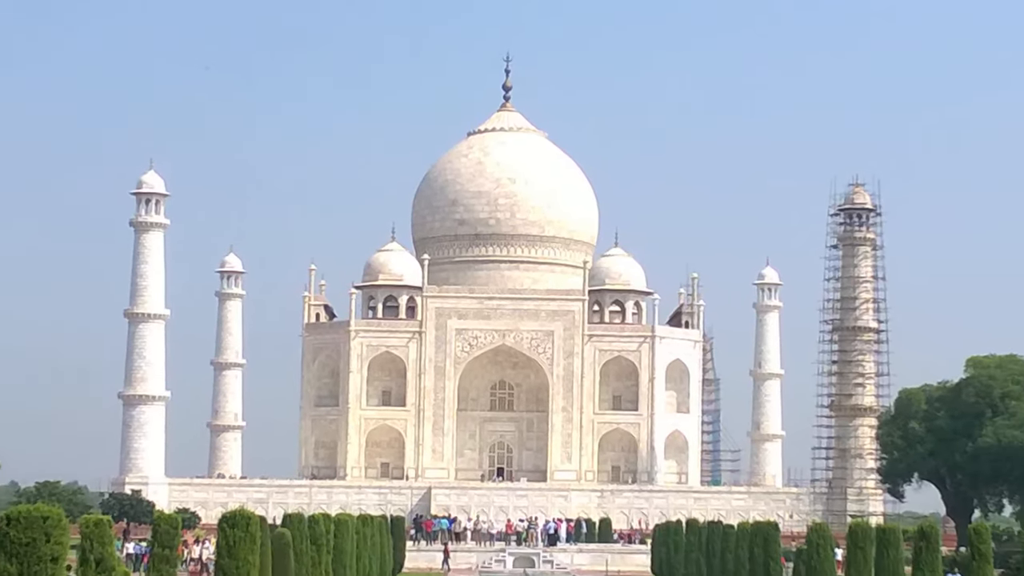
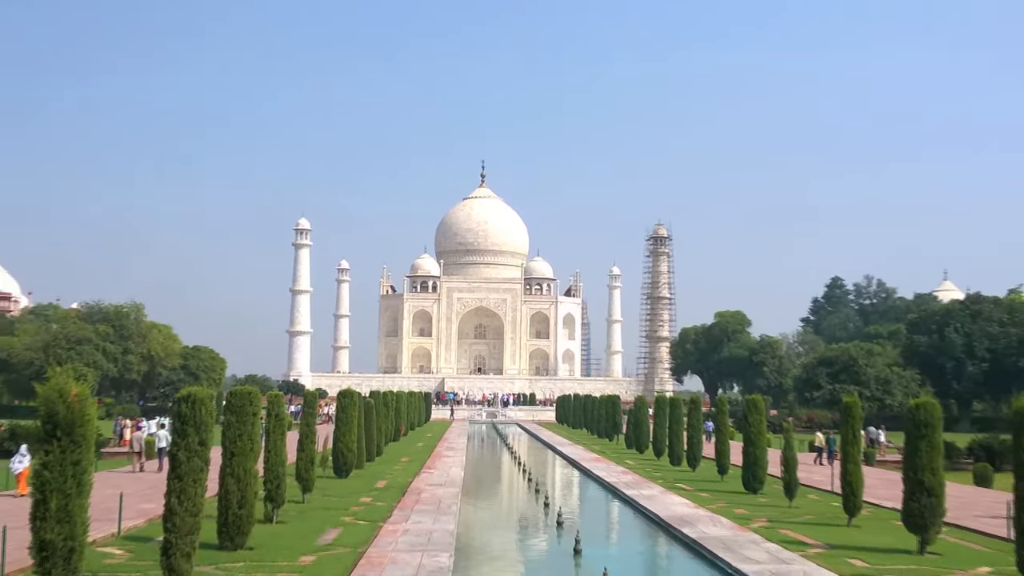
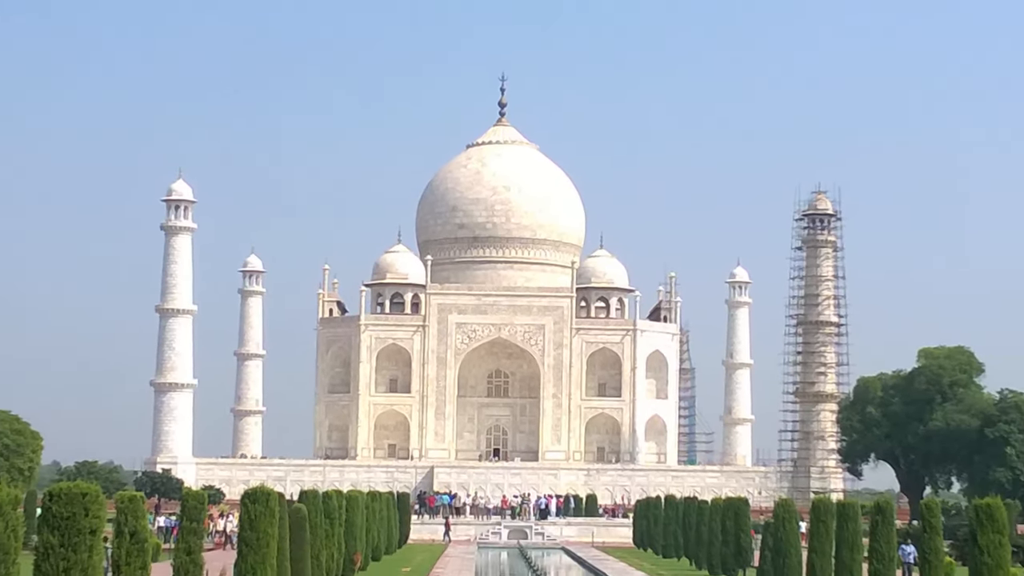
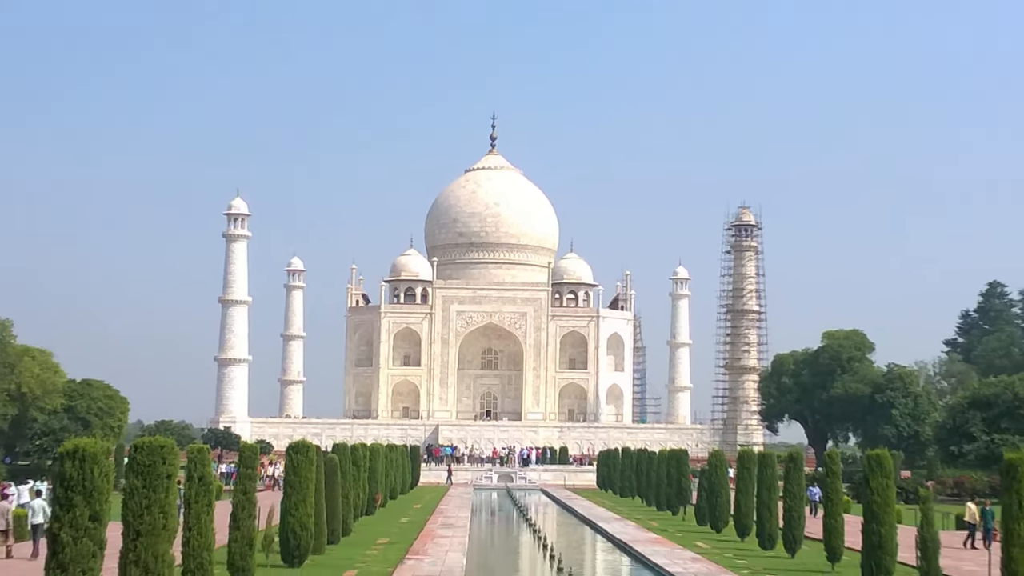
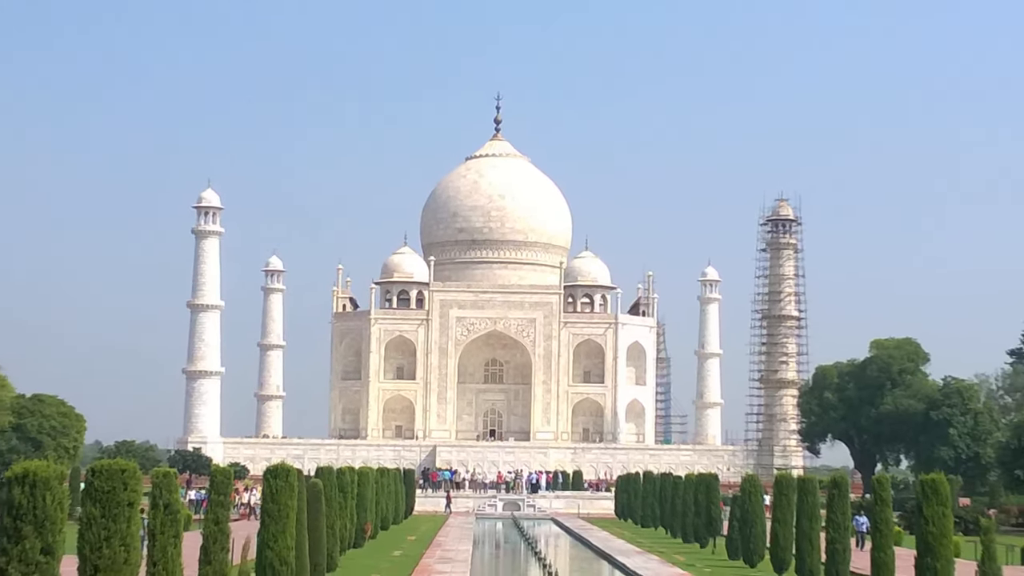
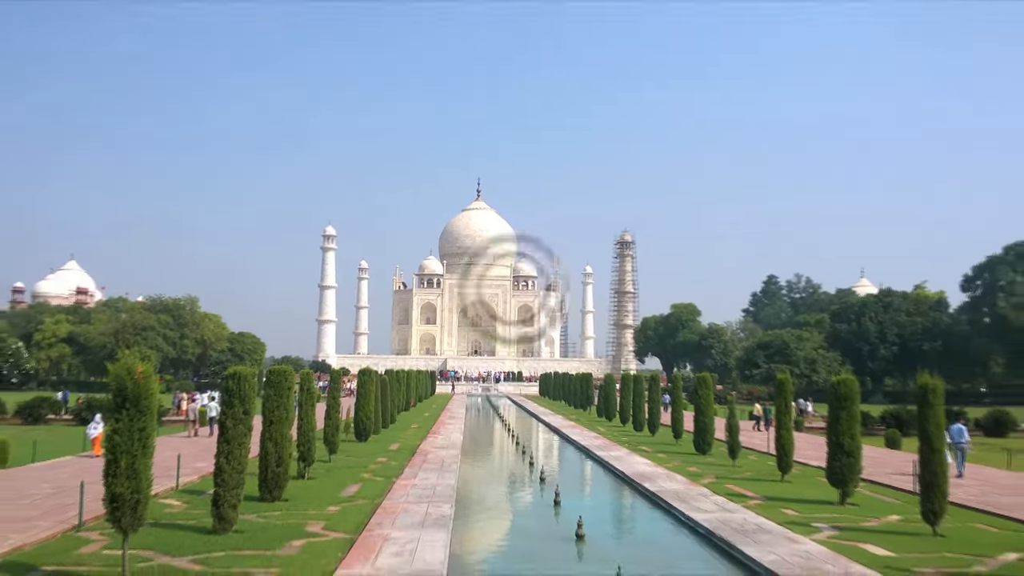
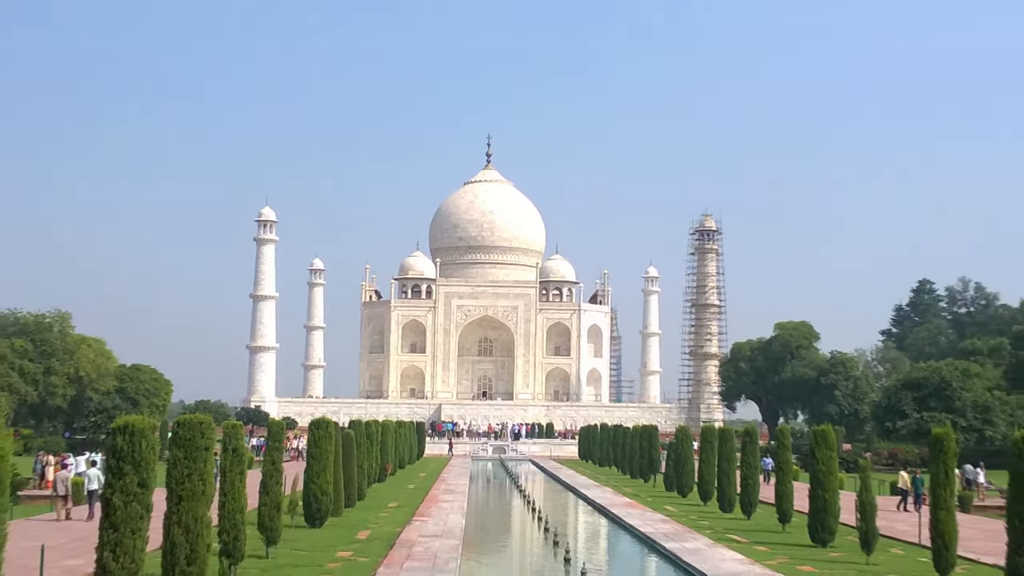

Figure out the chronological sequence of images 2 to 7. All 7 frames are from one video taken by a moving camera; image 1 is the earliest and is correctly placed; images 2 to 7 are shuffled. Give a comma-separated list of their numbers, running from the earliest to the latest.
3, 5, 4, 7, 2, 6
